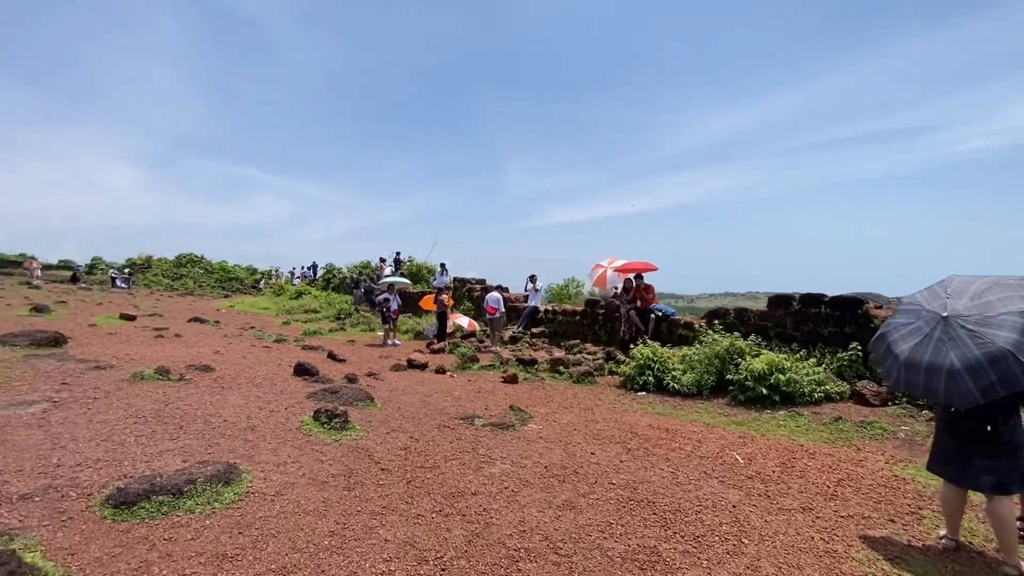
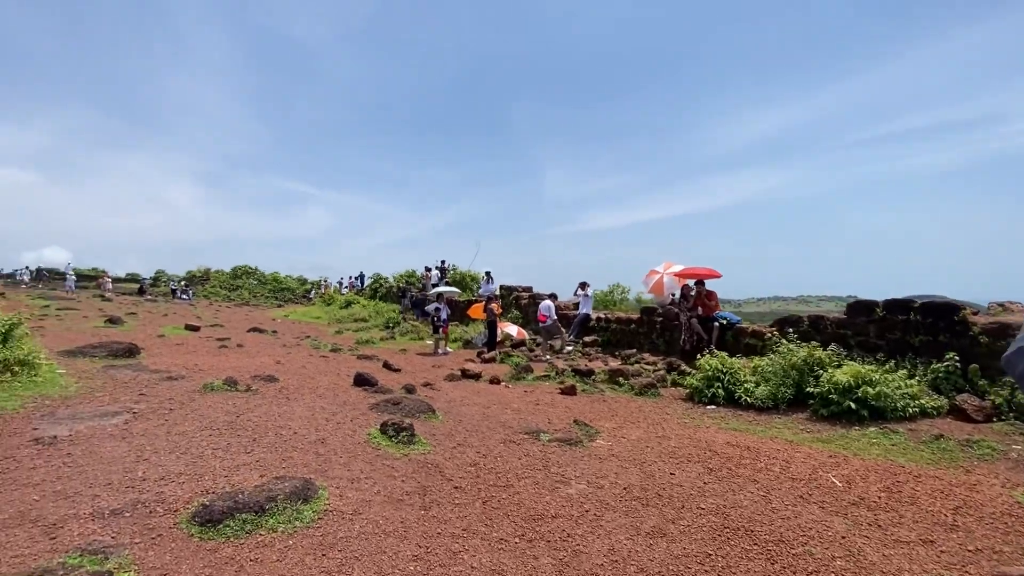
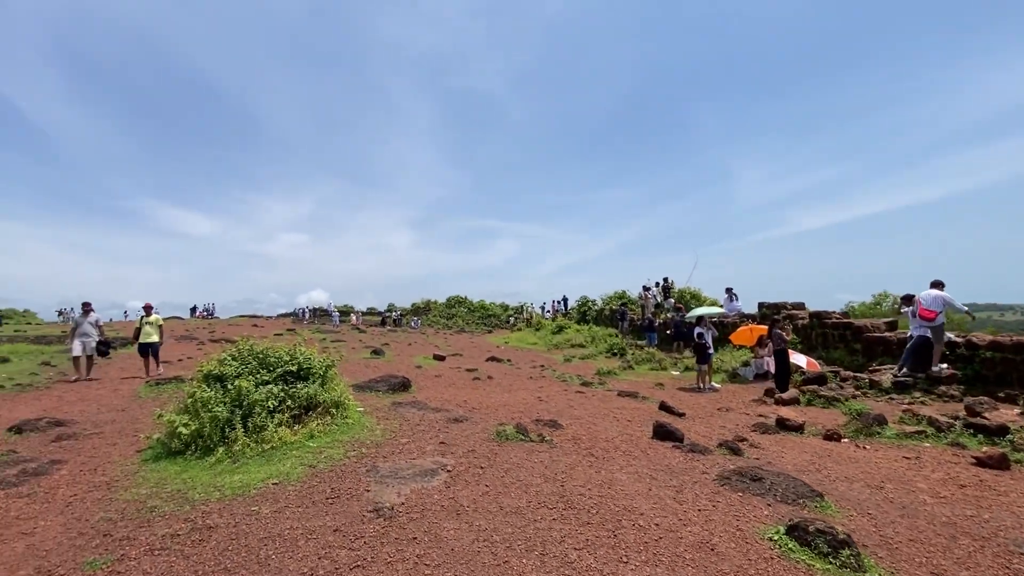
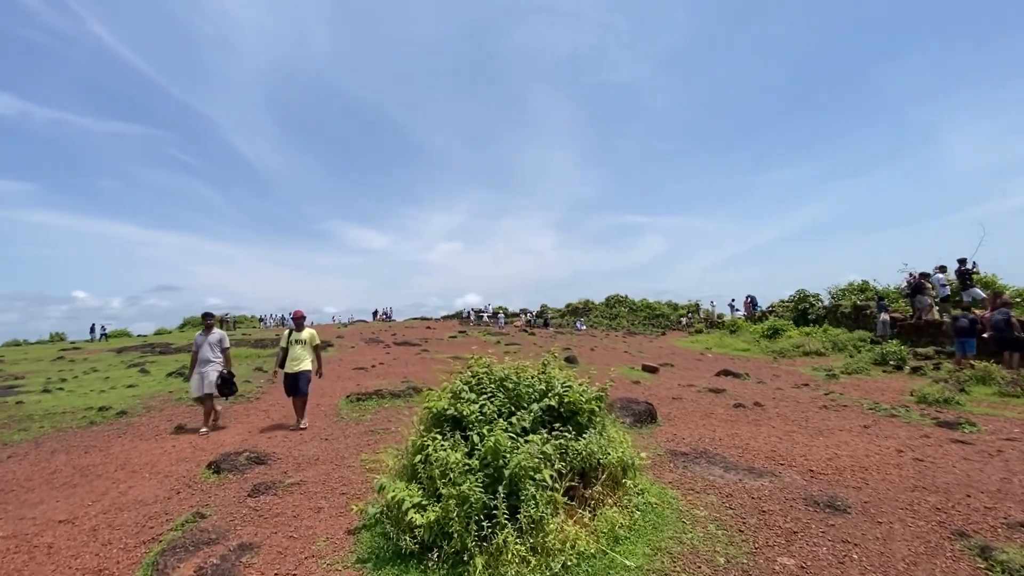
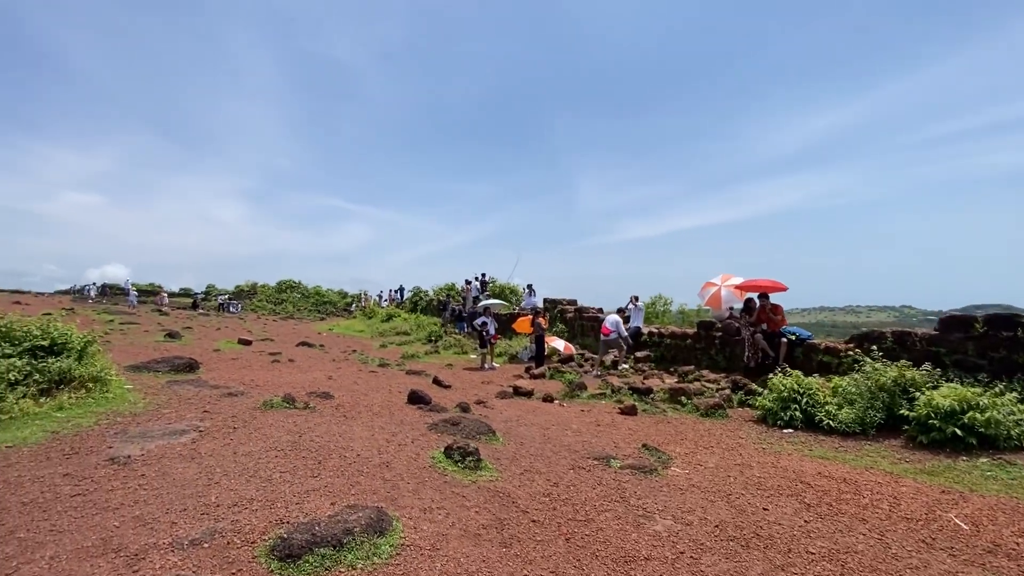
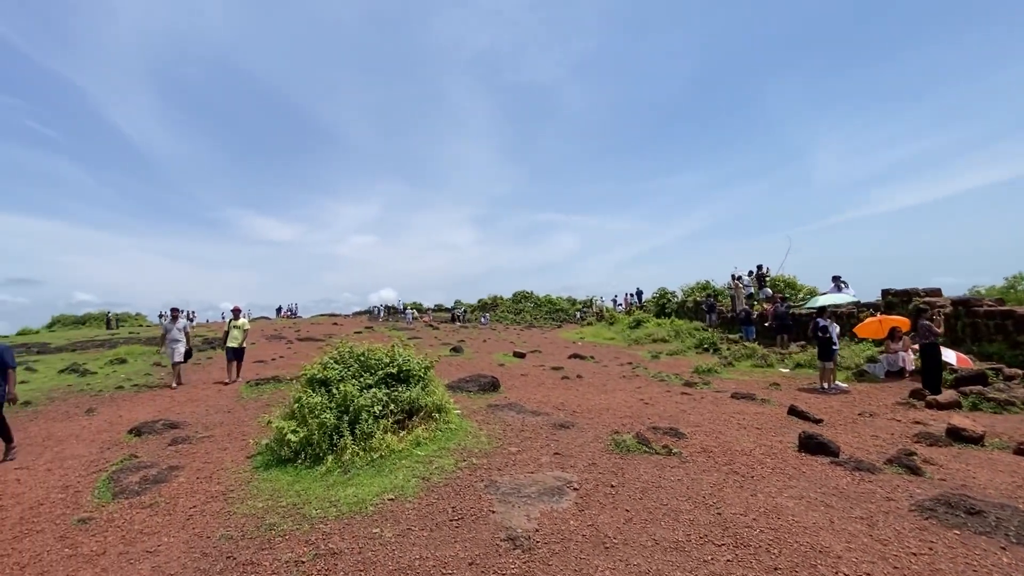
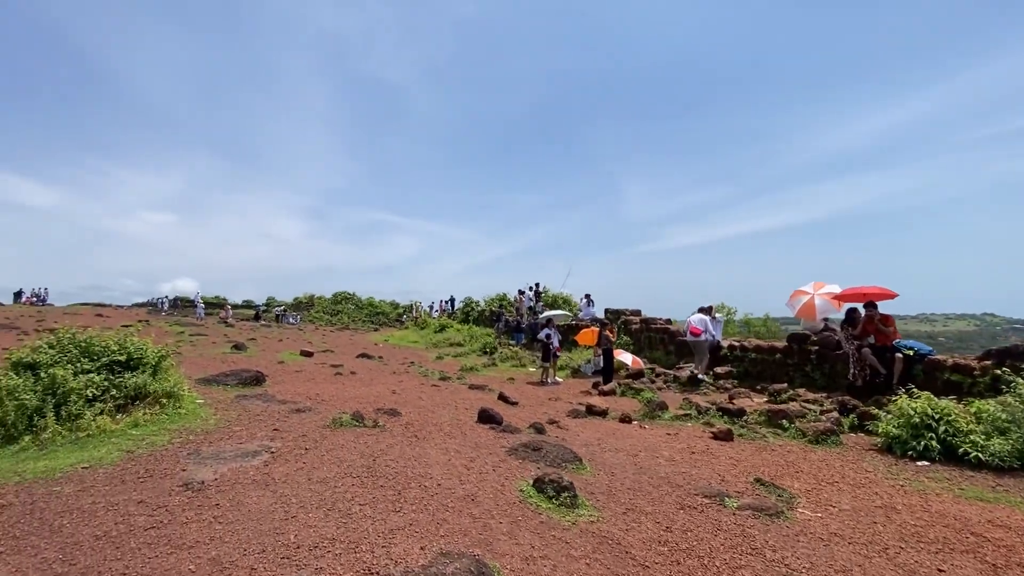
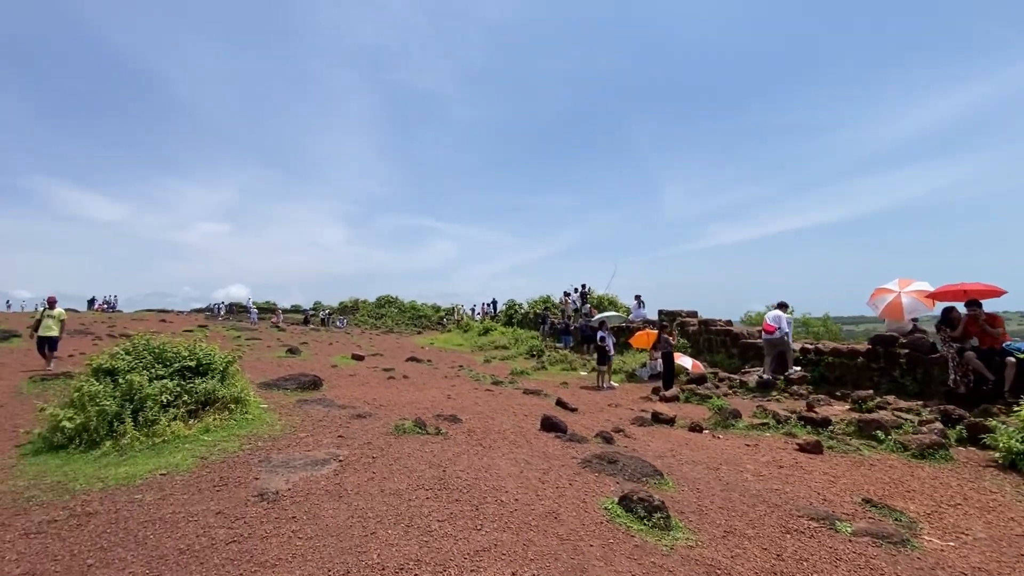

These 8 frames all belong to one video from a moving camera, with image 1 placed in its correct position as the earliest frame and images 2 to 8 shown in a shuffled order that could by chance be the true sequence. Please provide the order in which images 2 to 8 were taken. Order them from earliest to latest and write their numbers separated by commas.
2, 5, 7, 8, 3, 6, 4
